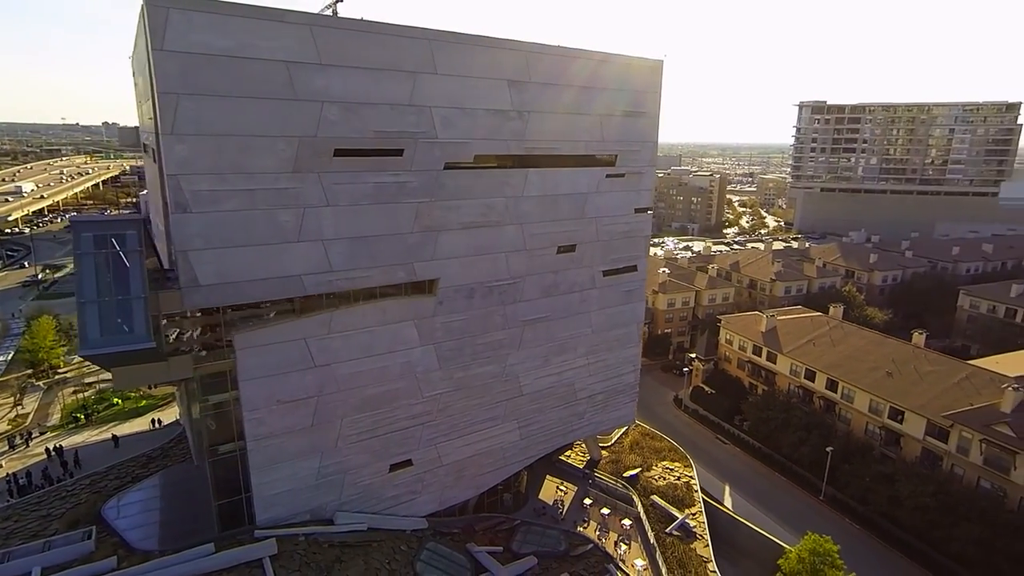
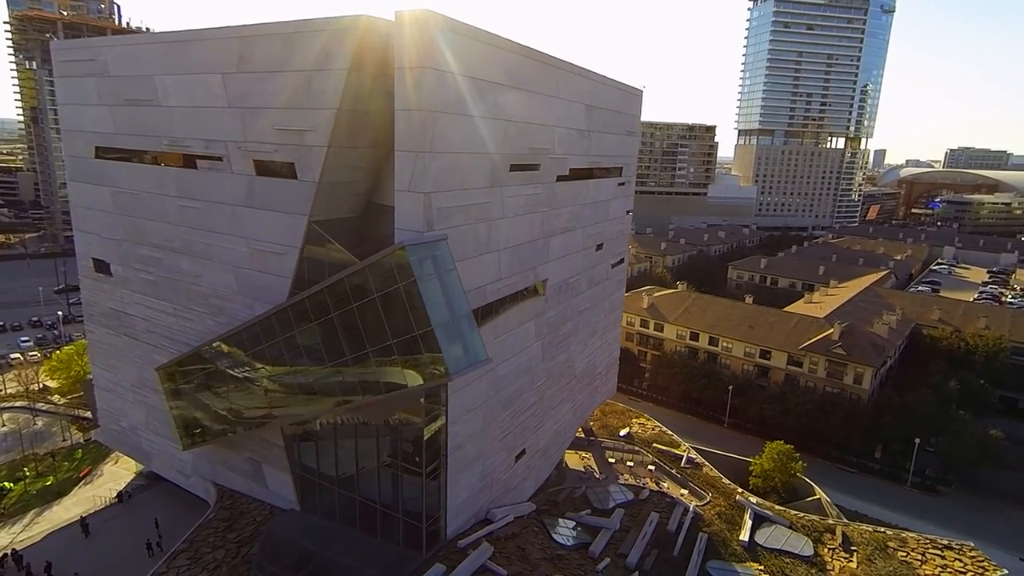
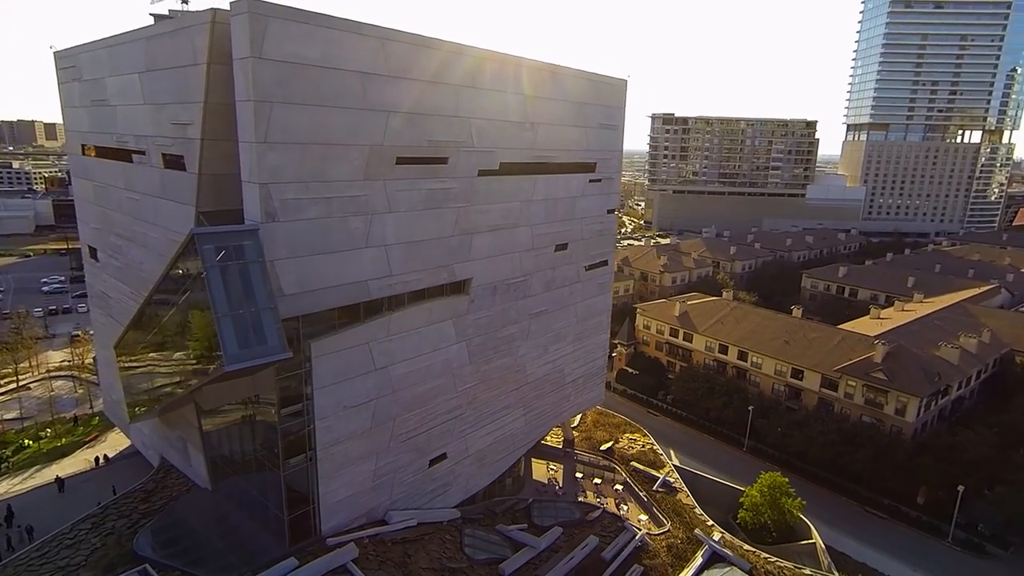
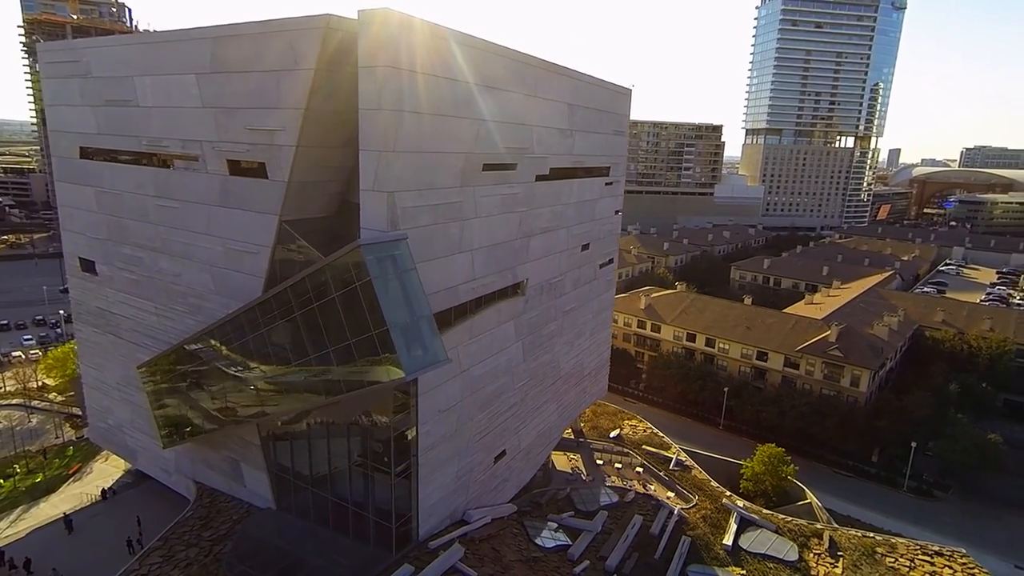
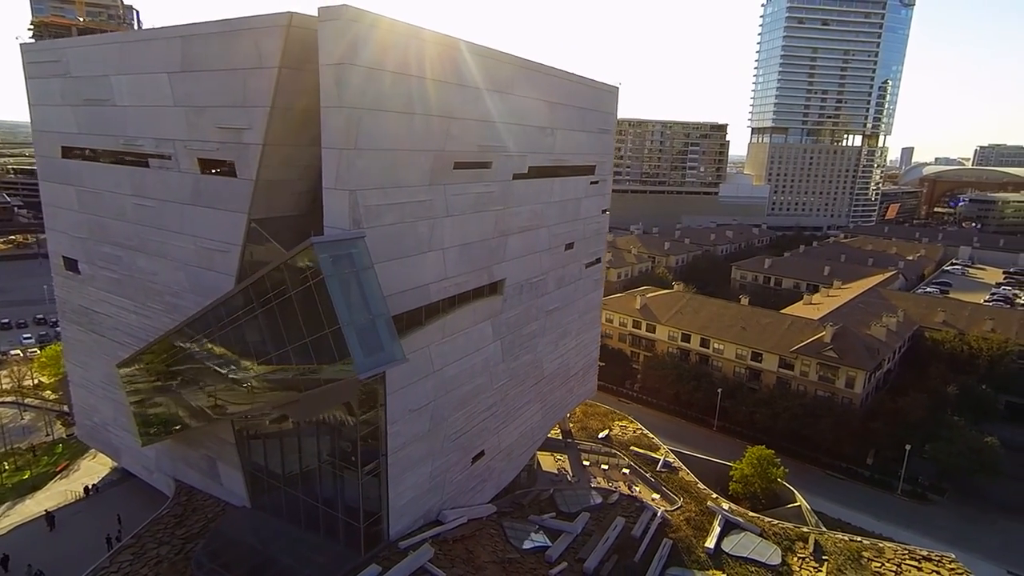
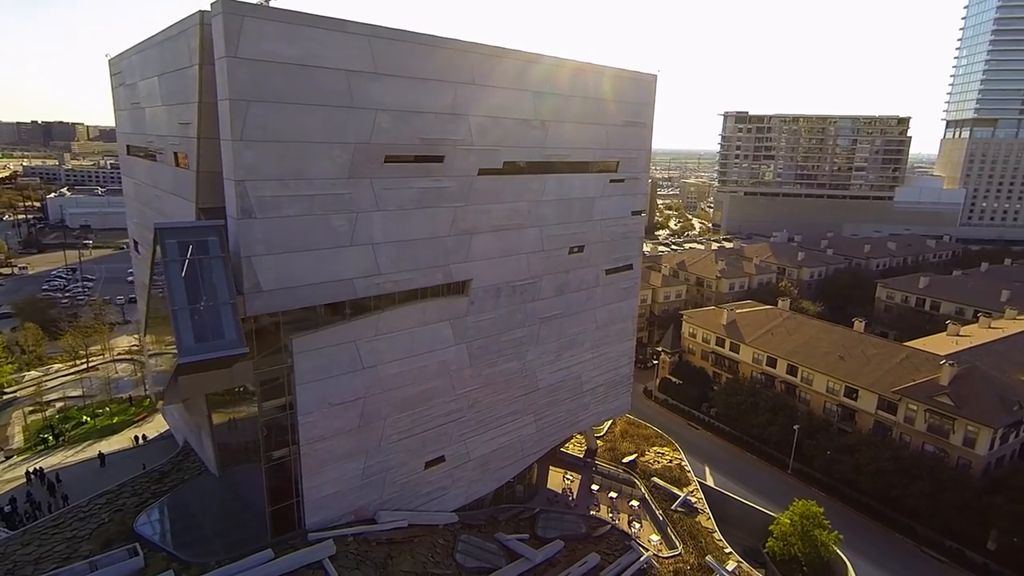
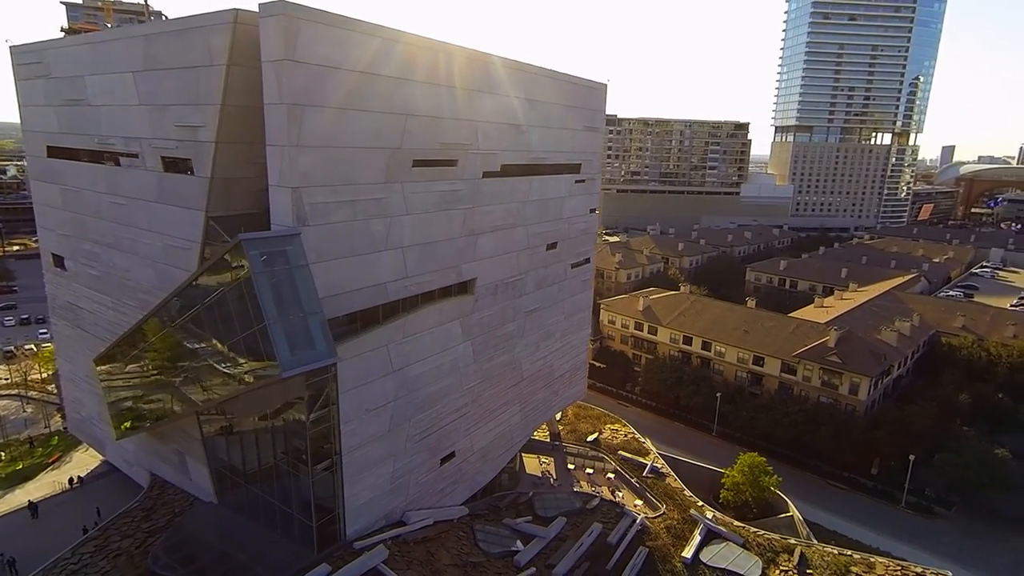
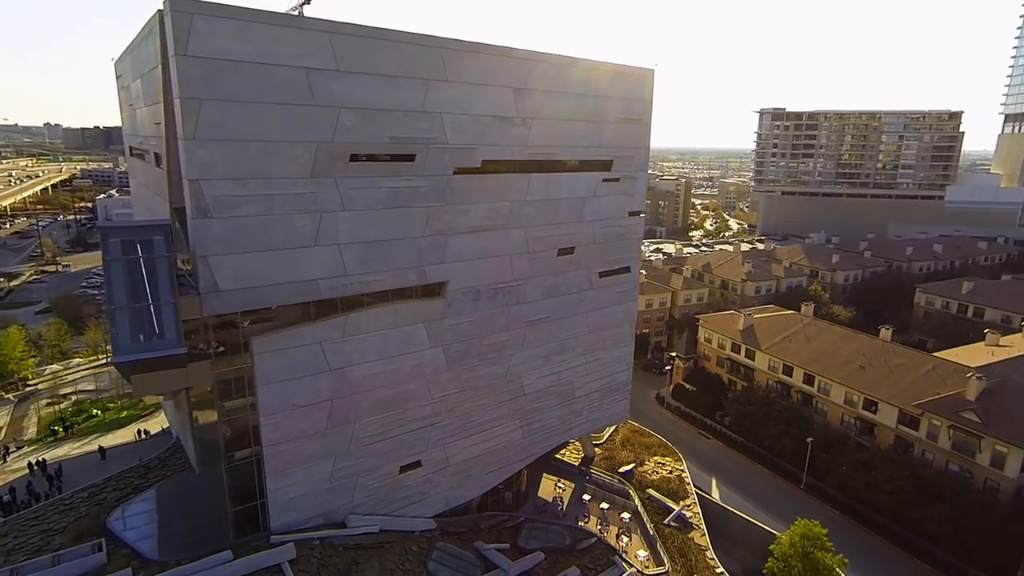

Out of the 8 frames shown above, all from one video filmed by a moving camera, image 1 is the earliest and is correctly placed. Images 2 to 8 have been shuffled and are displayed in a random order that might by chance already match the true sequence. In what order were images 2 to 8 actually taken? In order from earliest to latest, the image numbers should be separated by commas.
8, 6, 3, 7, 5, 4, 2
